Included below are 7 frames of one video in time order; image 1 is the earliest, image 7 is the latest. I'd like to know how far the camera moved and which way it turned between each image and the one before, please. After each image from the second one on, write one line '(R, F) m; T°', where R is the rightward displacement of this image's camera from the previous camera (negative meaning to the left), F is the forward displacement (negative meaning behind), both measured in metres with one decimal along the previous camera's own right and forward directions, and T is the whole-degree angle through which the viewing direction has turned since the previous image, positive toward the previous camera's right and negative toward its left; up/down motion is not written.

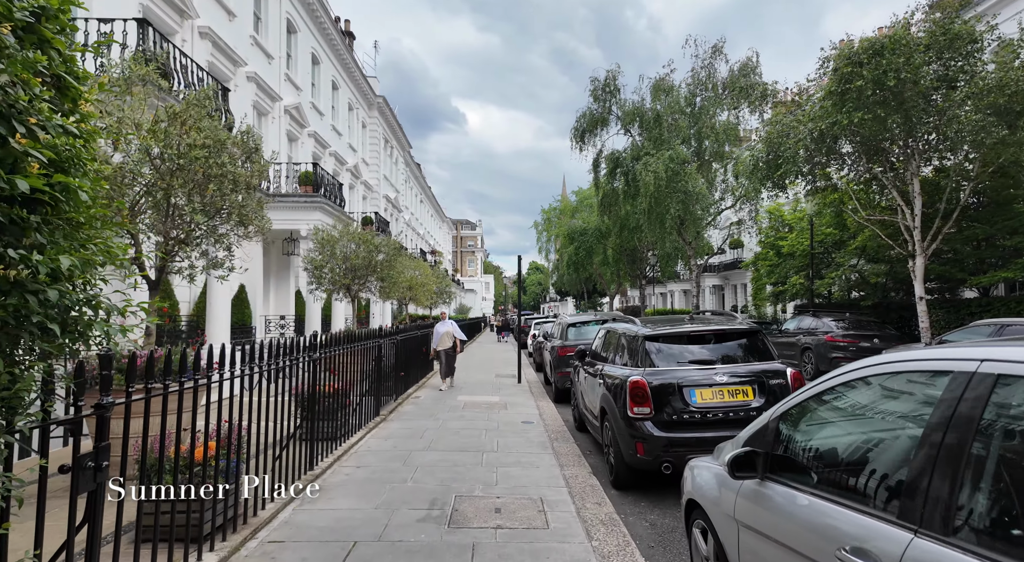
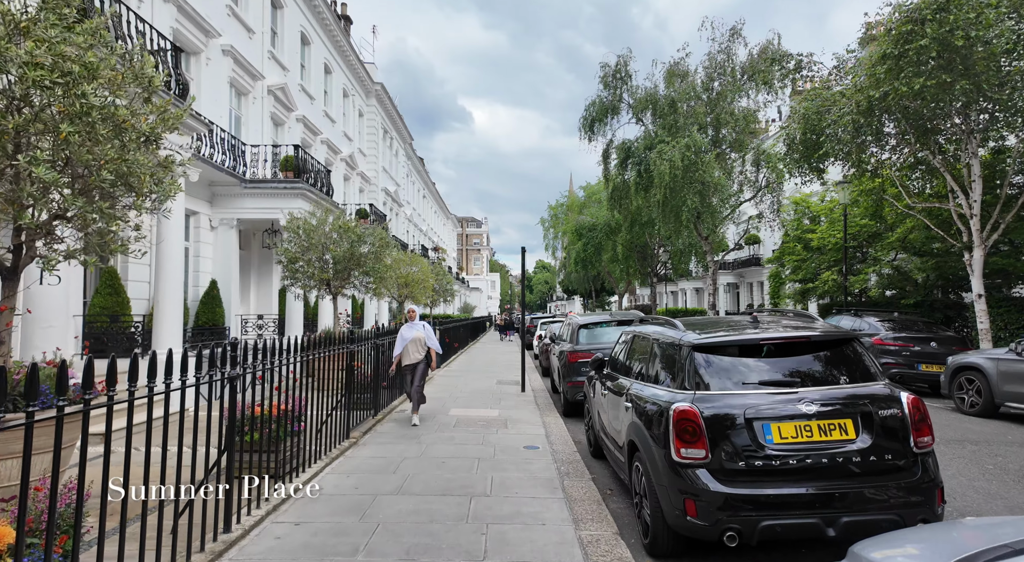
(+0.1, +1.7) m; -1°
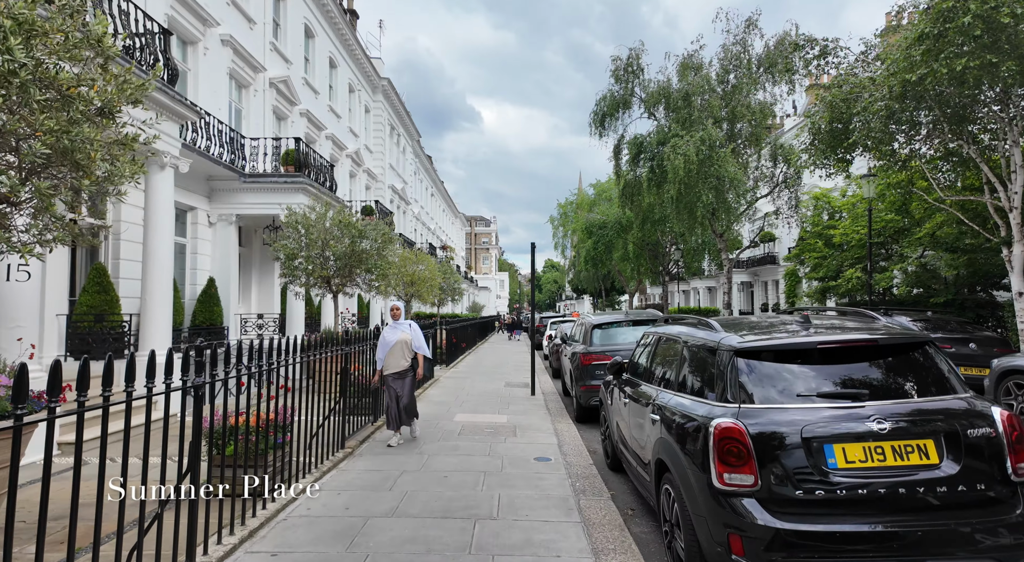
(0.0, +0.6) m; -1°
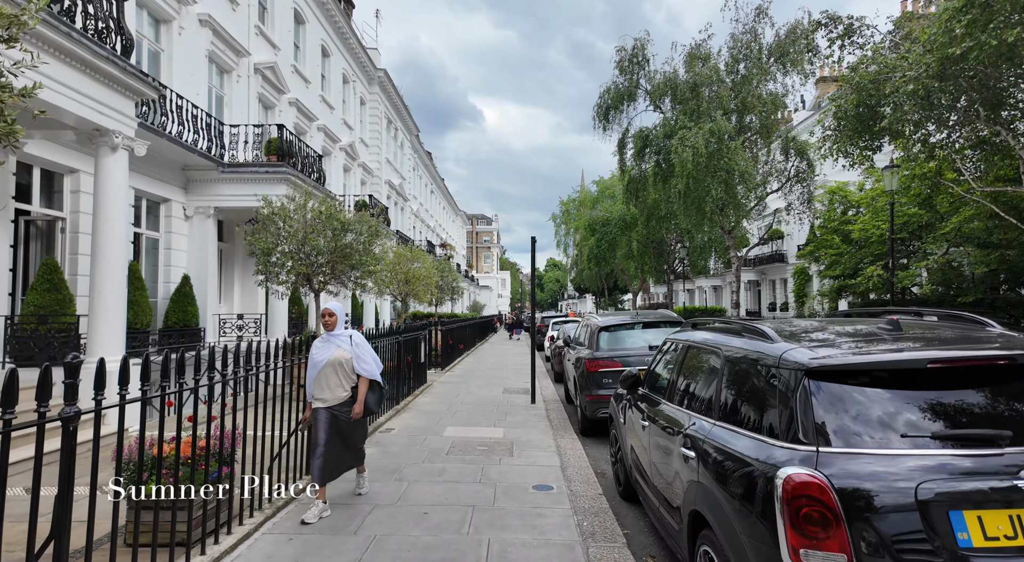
(+0.1, +1.0) m; 0°
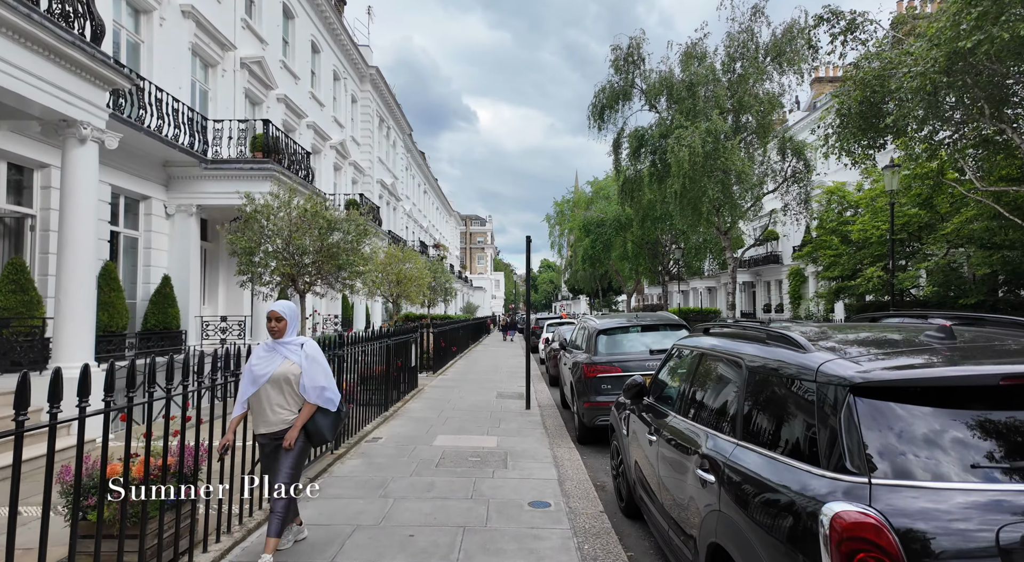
(0.0, +0.4) m; +1°
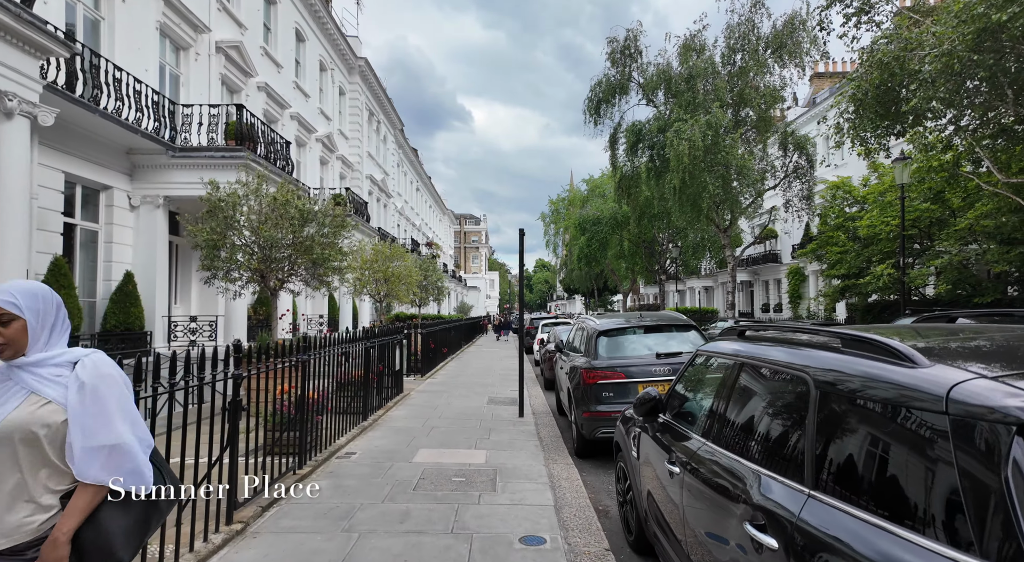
(+0.1, +0.9) m; +1°
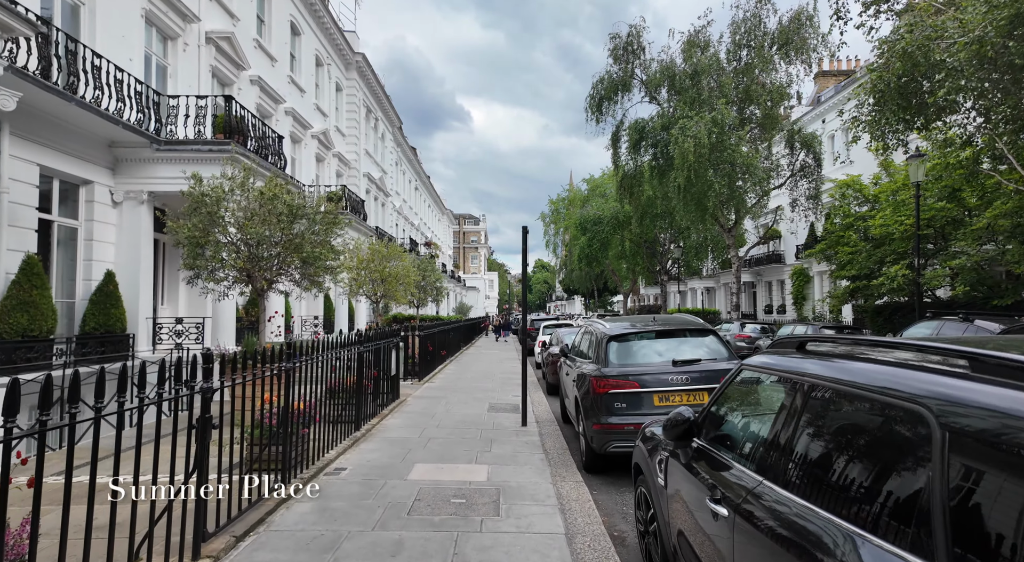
(-0.1, +0.6) m; 0°
